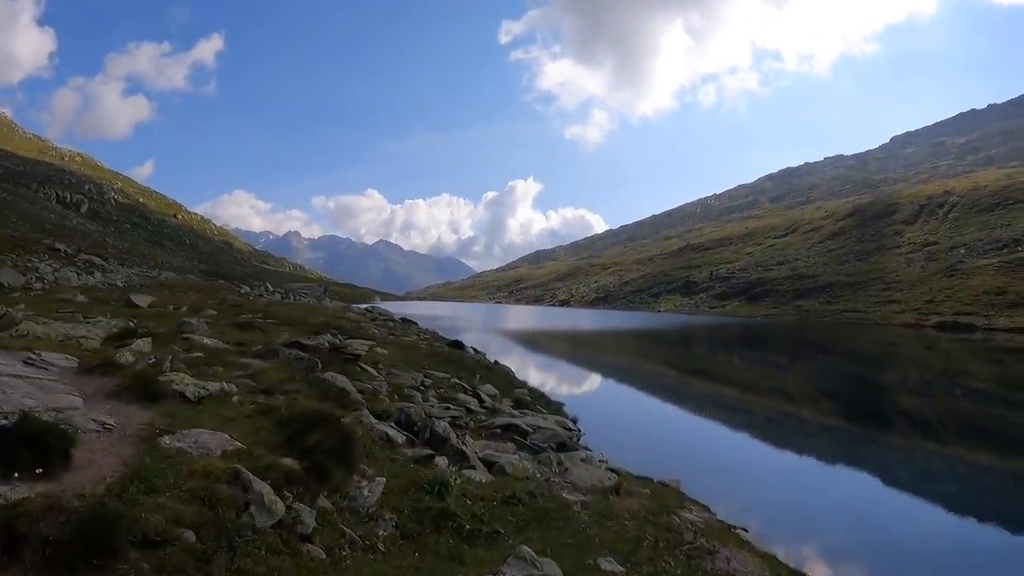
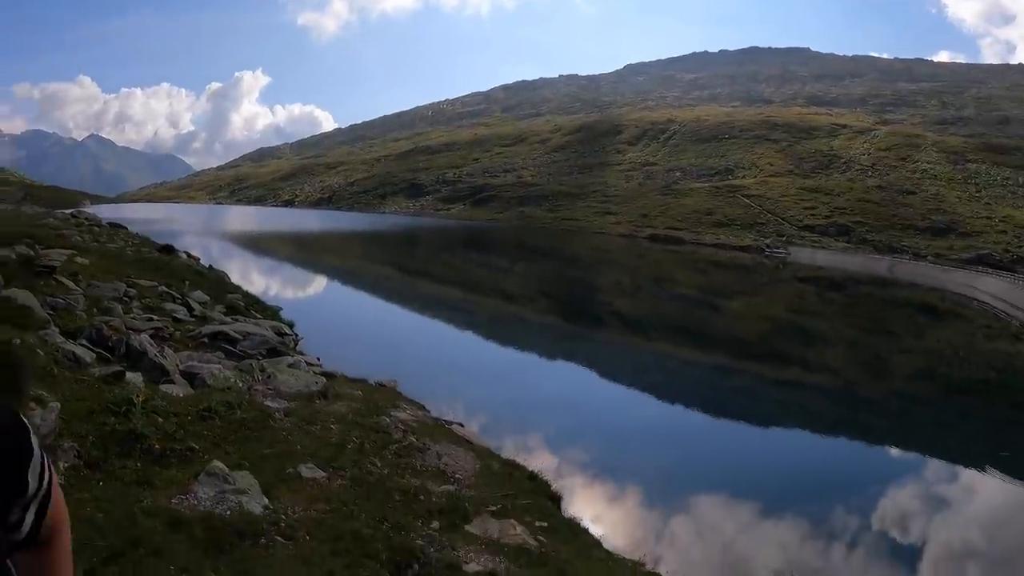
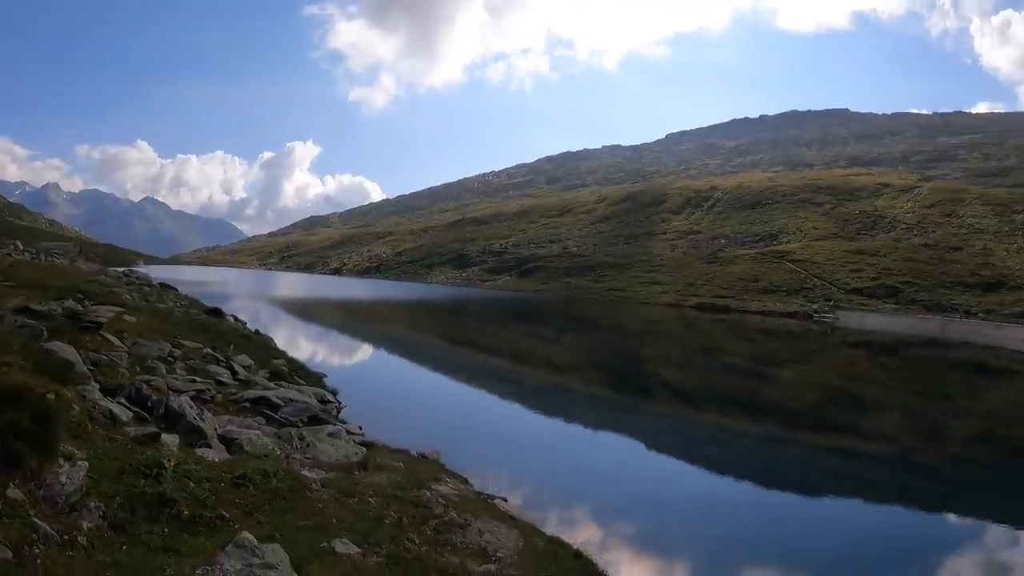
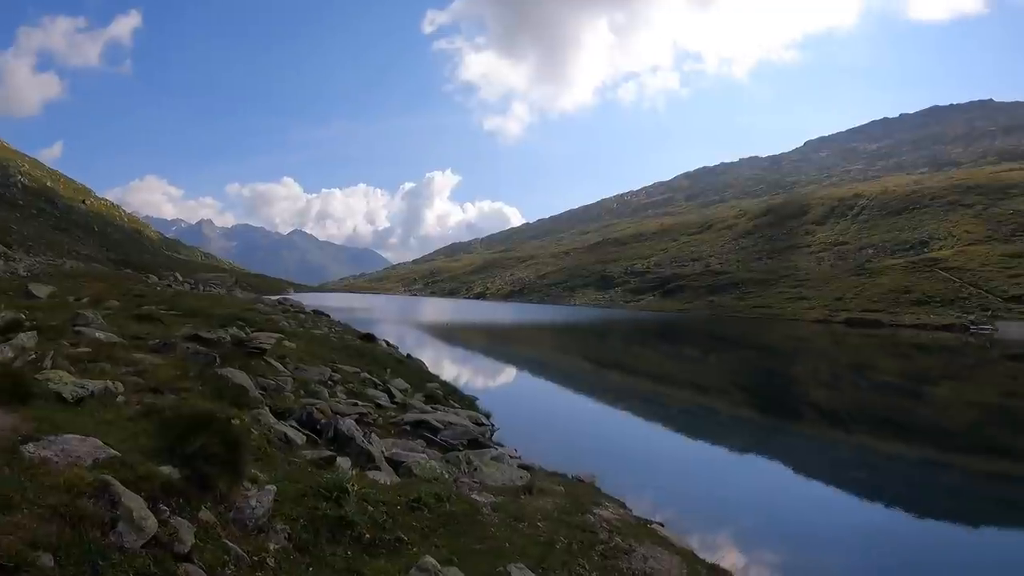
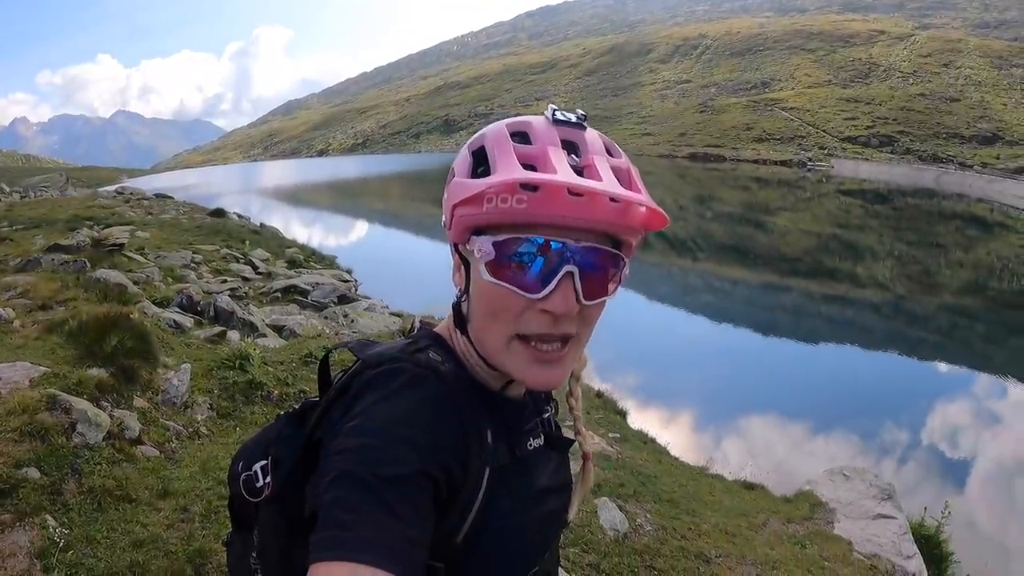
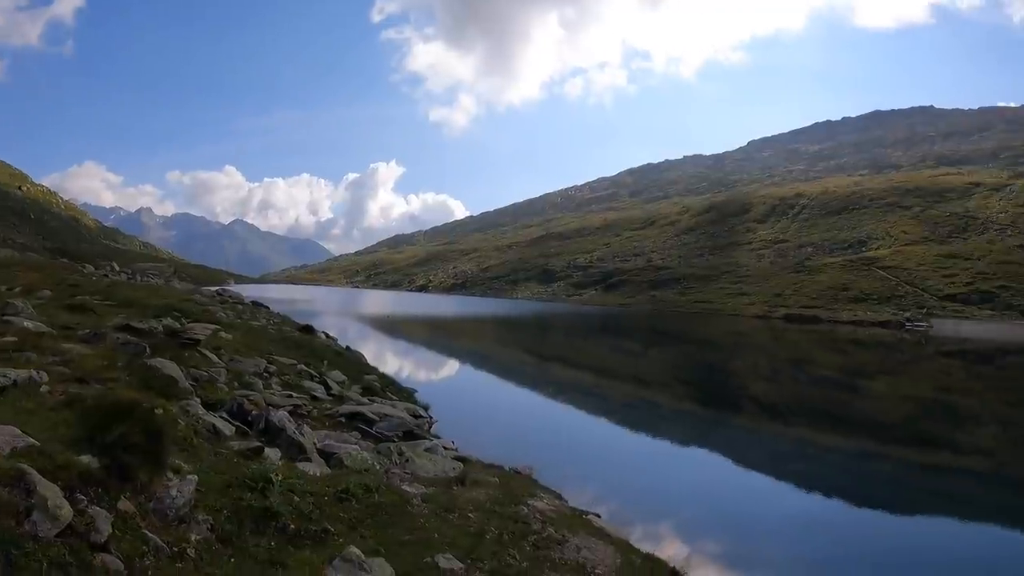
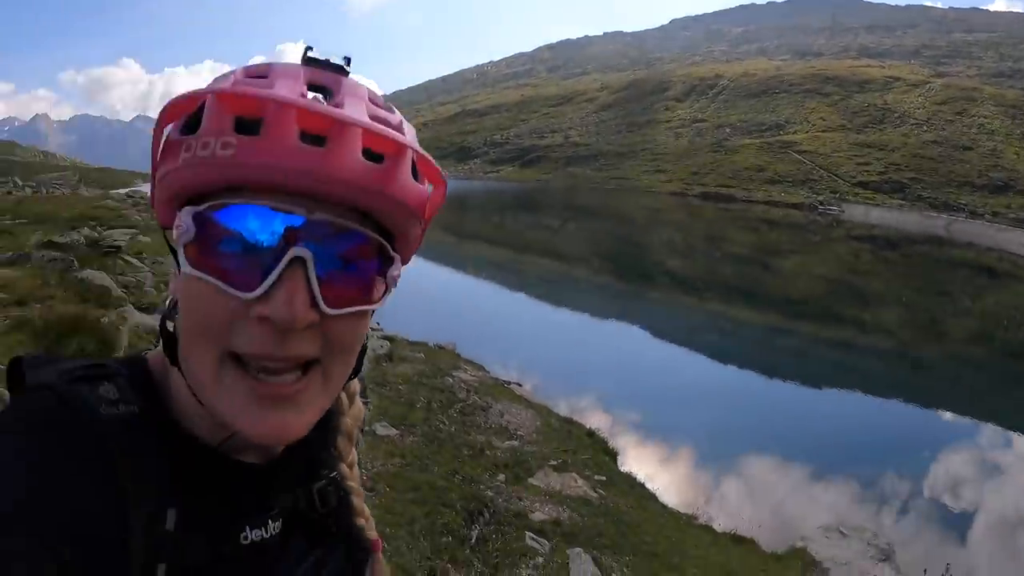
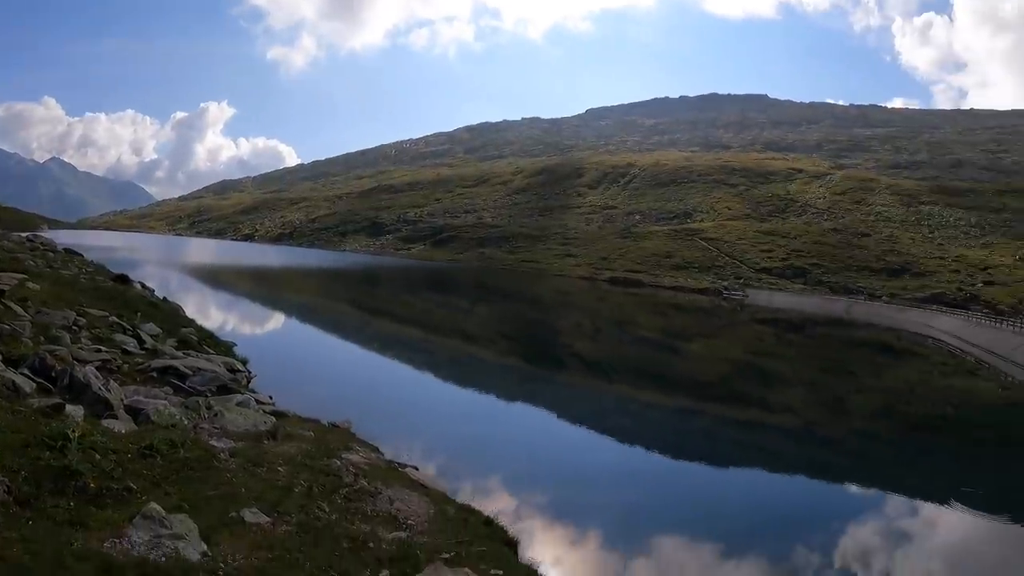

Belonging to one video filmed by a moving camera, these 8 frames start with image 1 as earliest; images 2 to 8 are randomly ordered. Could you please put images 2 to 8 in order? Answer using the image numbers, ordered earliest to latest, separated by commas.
4, 6, 3, 8, 2, 7, 5
